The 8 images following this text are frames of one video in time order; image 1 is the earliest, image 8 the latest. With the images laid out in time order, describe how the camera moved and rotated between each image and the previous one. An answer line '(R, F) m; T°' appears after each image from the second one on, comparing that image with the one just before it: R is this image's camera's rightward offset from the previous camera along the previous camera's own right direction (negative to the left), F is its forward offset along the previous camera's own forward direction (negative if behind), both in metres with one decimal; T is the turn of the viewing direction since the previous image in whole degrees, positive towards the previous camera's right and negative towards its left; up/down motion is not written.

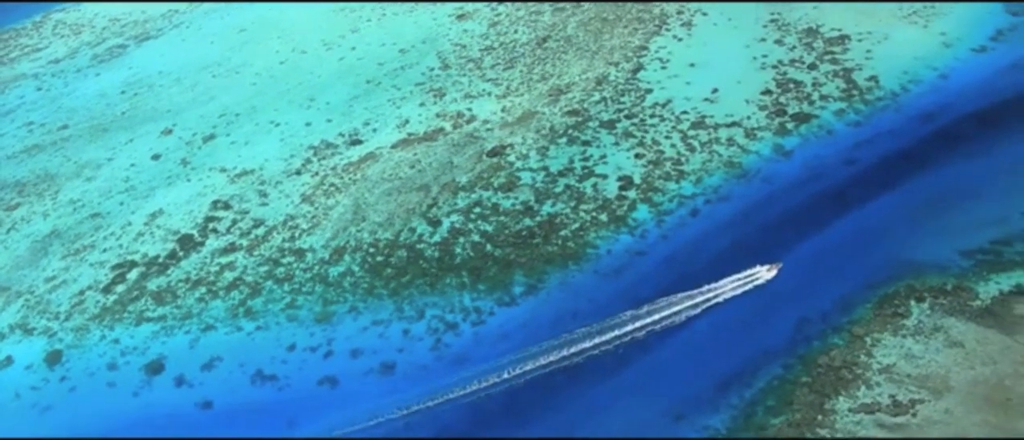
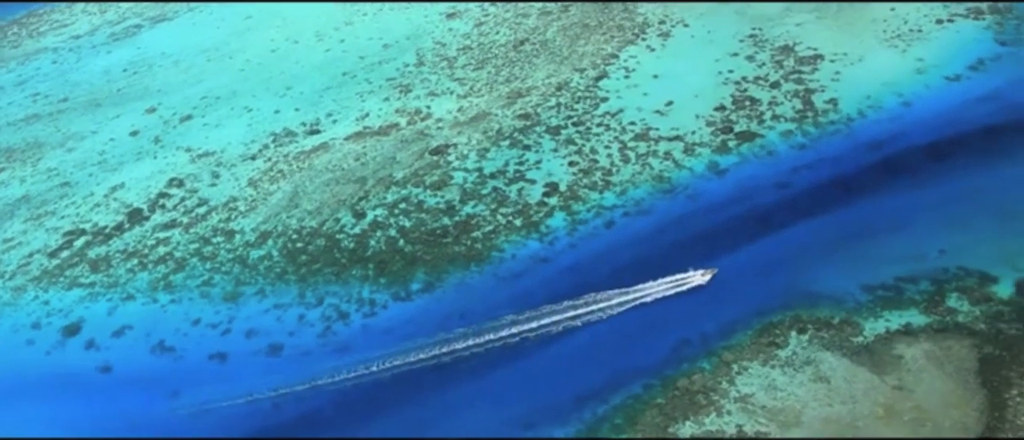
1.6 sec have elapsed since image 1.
(+3.4, 0.0) m; -5°
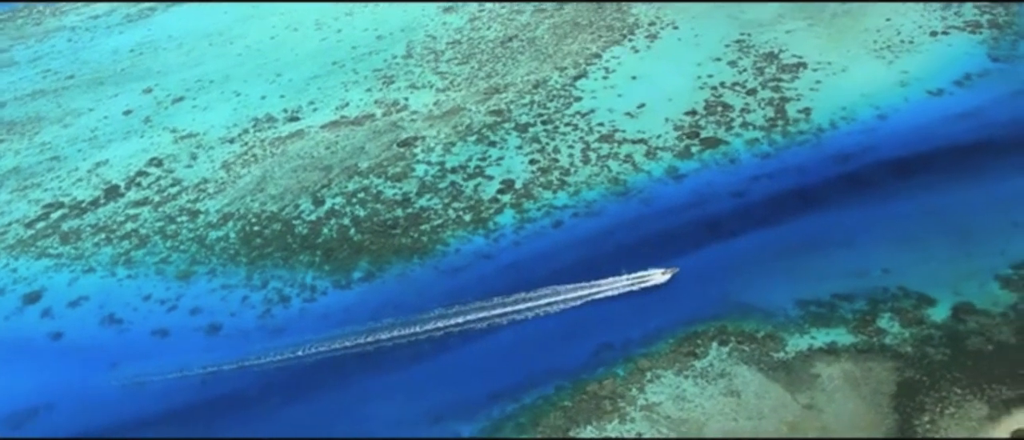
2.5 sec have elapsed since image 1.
(+2.1, 0.0) m; -3°
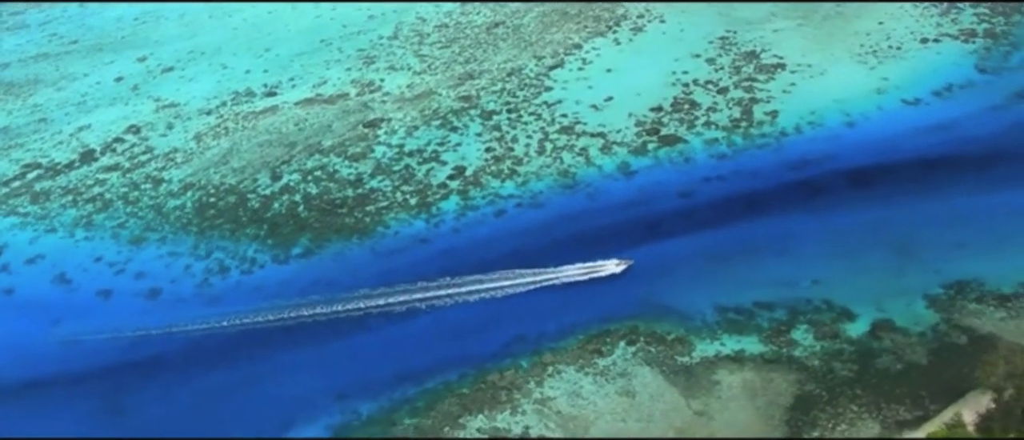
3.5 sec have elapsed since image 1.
(+2.2, +0.1) m; -3°
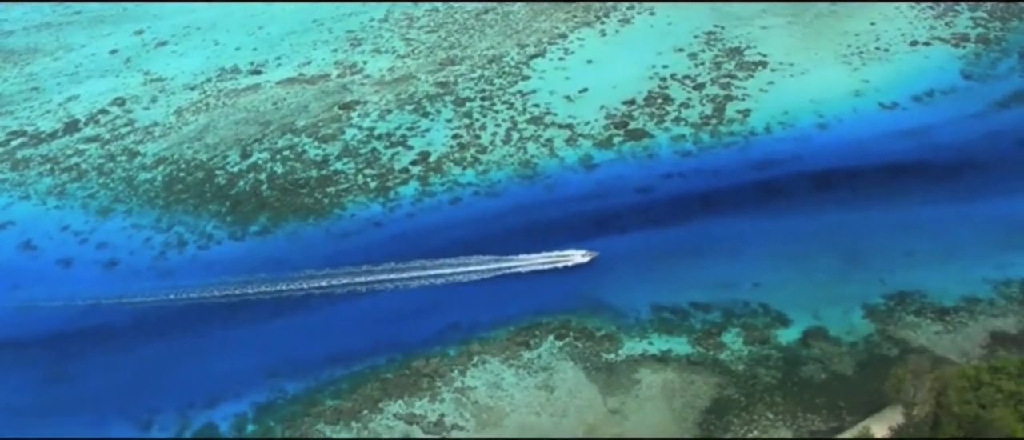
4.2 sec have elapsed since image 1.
(+1.7, 0.0) m; -3°
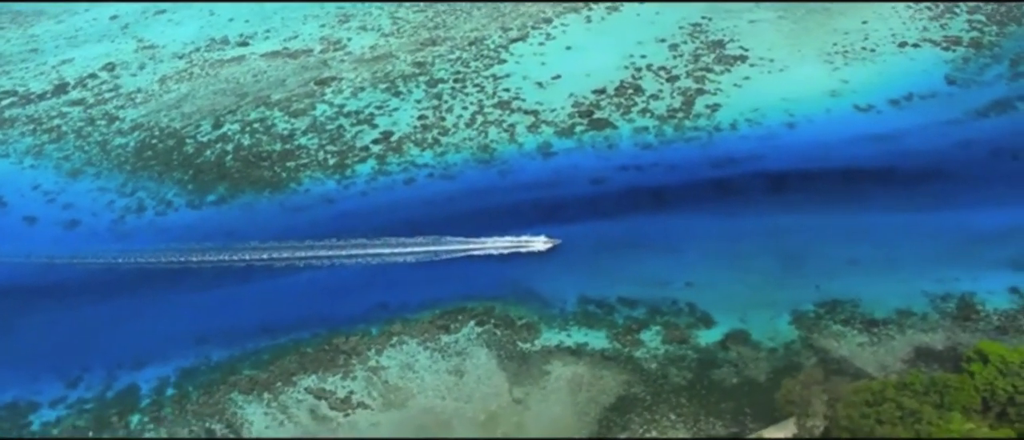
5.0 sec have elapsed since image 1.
(+1.9, +0.1) m; -3°
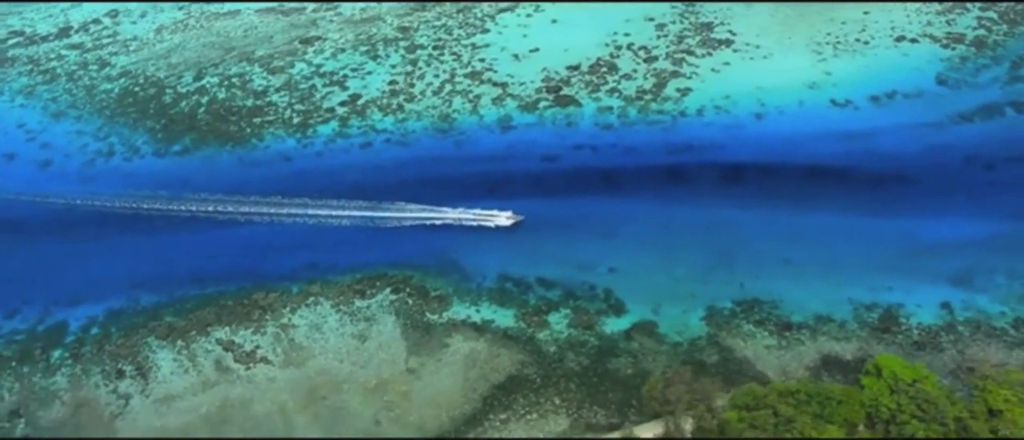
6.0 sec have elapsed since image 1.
(+2.3, +0.1) m; -4°
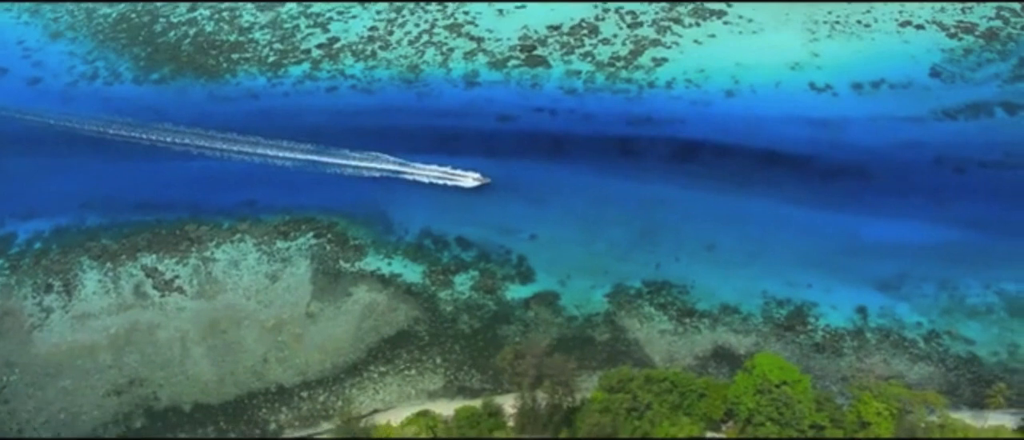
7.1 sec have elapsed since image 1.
(+2.4, +0.2) m; -5°
